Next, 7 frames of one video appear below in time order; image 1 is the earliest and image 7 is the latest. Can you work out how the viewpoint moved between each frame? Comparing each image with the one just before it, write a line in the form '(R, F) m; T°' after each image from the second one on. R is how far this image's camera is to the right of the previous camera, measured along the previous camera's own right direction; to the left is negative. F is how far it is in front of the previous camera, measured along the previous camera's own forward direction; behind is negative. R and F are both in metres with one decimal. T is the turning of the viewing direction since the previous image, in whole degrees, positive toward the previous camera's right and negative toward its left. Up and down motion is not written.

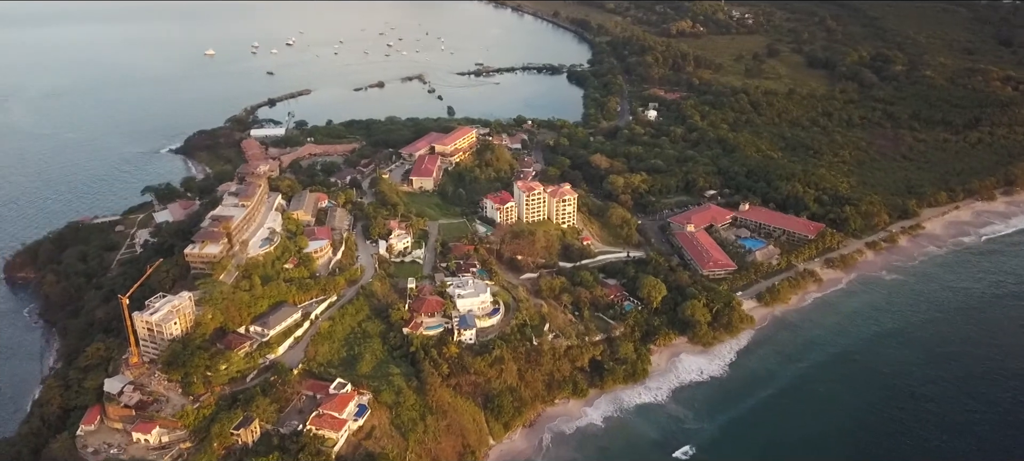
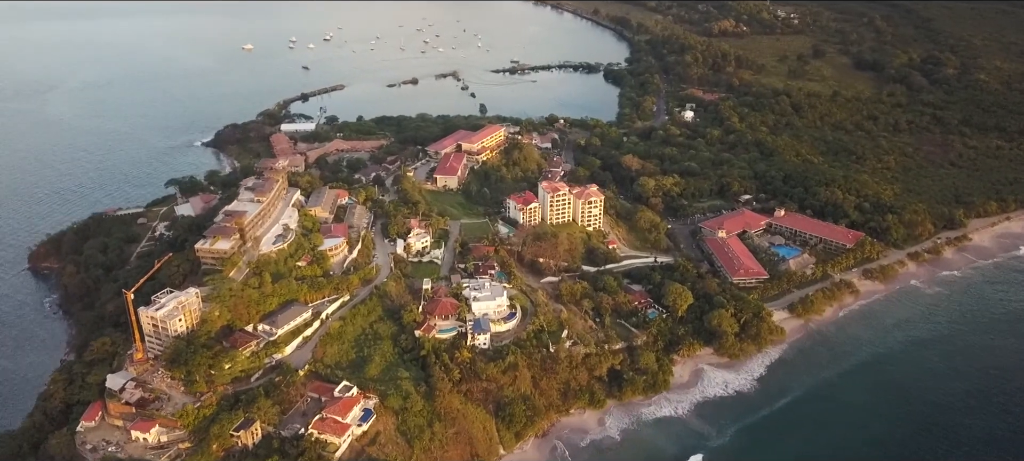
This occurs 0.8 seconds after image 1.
(+1.1, +1.4) m; -3°
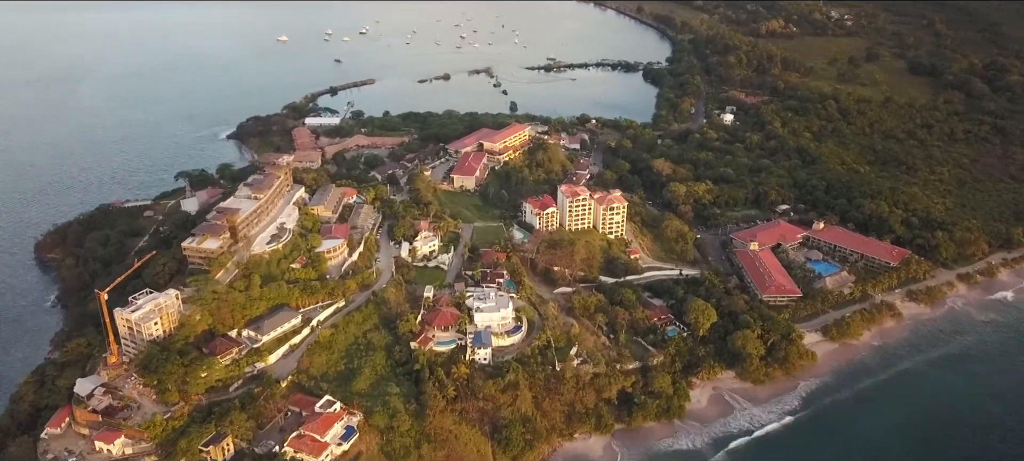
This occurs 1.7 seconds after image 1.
(+1.7, +2.7) m; -3°
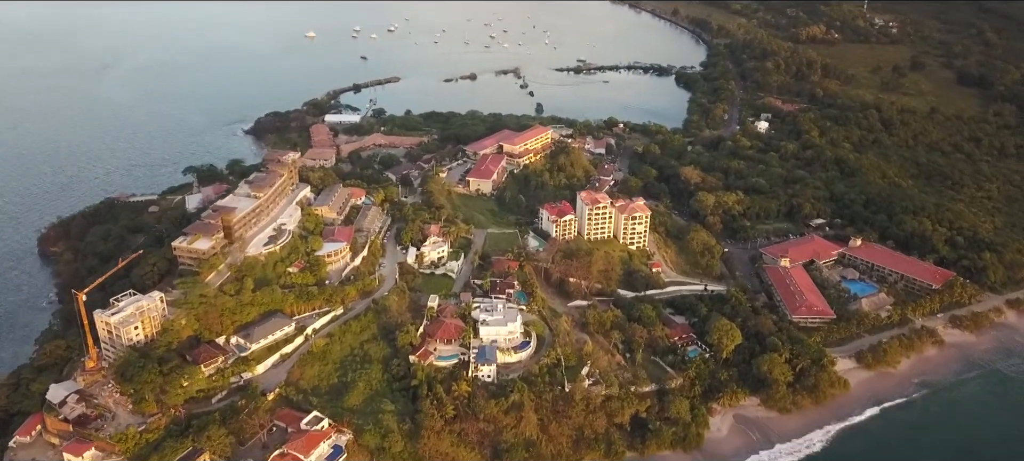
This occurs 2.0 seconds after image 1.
(+0.9, +2.4) m; -2°
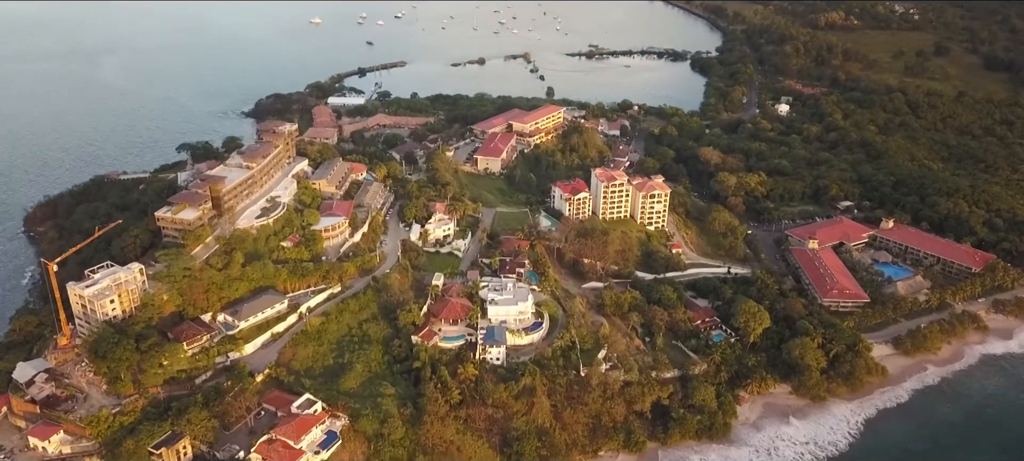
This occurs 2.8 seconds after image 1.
(-0.1, +2.6) m; -1°
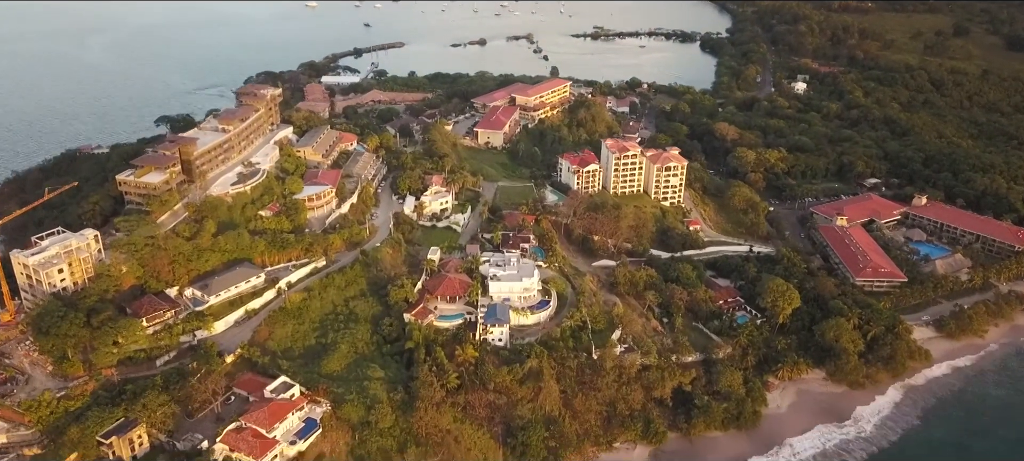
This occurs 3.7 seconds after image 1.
(-0.1, +3.2) m; 0°
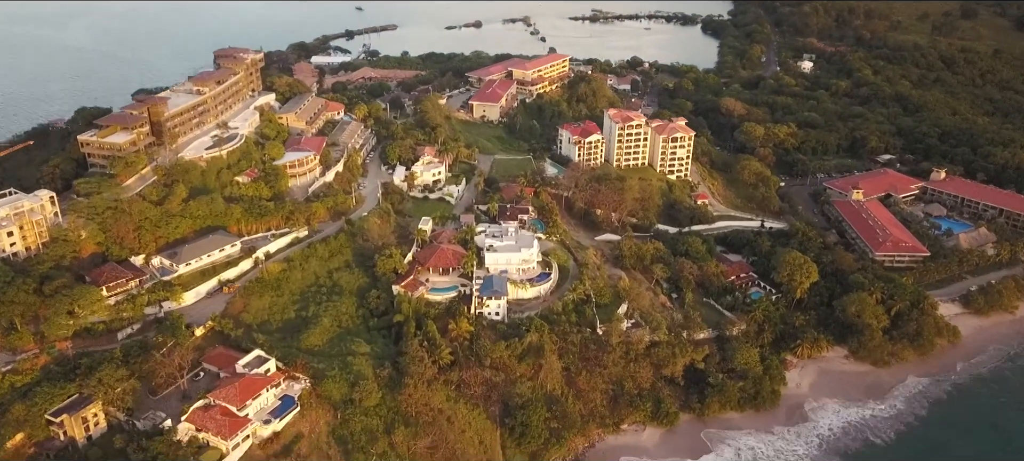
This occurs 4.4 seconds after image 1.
(0.0, +2.2) m; 0°
